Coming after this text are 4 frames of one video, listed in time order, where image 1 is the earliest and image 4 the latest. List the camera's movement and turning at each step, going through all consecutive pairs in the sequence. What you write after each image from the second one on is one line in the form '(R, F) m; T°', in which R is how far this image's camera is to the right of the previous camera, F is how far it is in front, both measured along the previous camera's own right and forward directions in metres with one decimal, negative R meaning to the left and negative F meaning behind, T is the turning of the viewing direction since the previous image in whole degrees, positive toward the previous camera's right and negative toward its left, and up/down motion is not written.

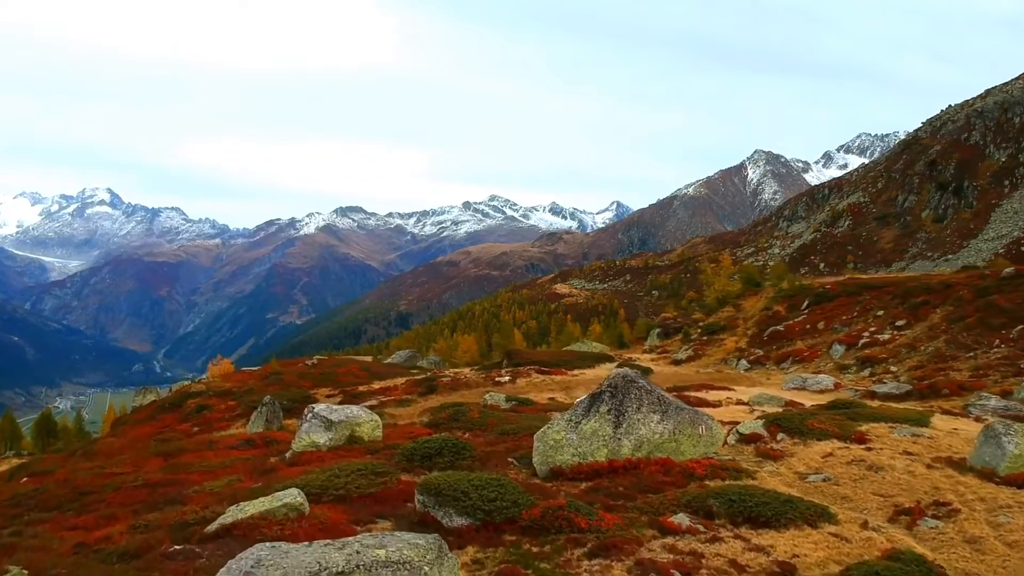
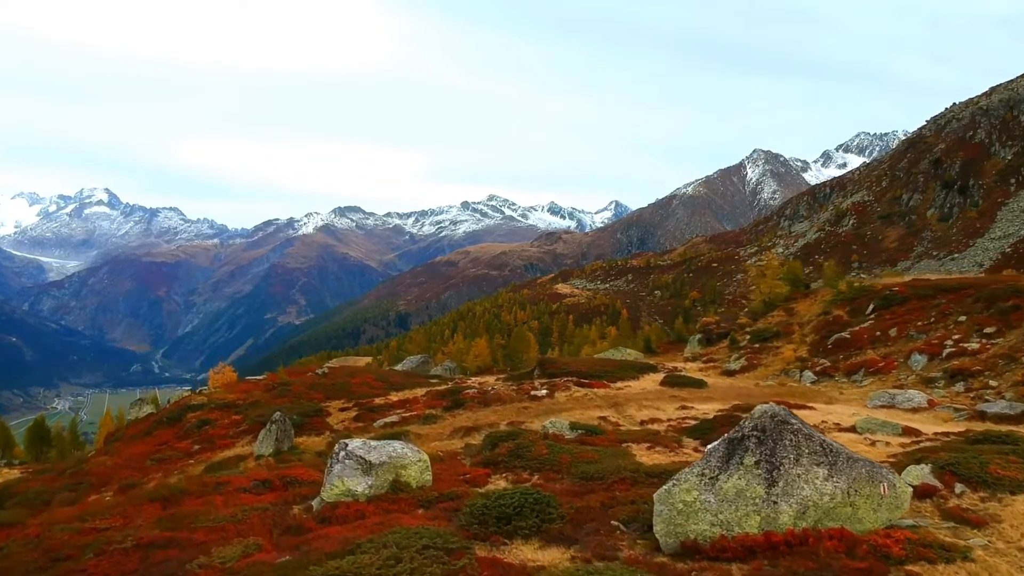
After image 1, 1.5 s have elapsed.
(-2.7, +4.5) m; 0°
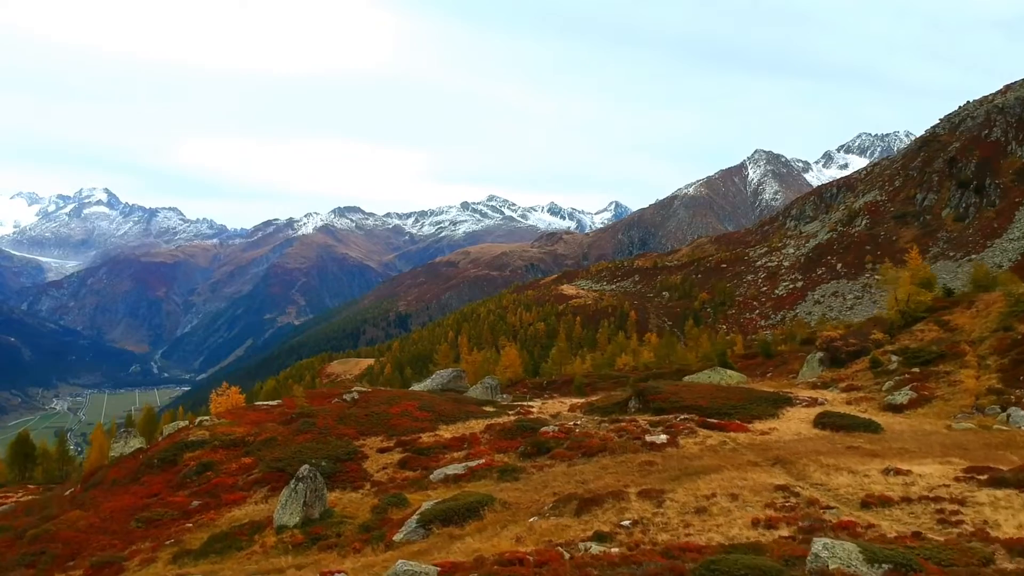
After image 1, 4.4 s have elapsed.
(-5.6, +10.0) m; 0°
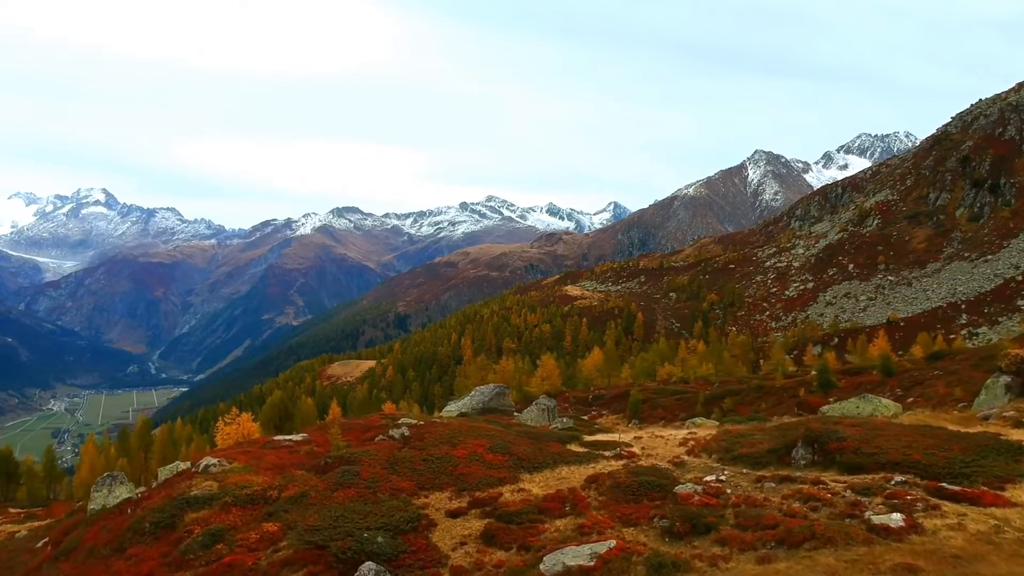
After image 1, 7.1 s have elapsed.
(-5.7, +9.4) m; 0°
